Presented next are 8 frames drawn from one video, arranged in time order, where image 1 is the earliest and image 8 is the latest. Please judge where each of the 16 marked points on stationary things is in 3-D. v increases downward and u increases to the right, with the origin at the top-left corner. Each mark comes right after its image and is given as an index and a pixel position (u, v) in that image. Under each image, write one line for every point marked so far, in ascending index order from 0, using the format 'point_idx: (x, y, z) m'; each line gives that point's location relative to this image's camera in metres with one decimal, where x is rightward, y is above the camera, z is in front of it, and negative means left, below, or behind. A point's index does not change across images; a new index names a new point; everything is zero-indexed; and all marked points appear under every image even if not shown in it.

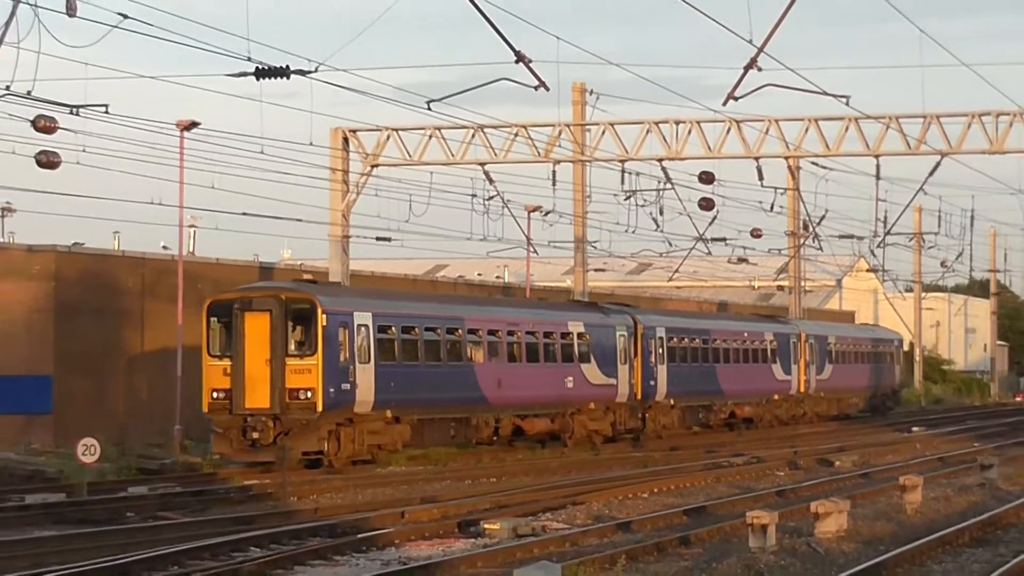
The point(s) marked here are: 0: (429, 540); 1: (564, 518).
0: (-0.9, -2.8, +16.0) m
1: (+0.6, -2.7, +17.1) m
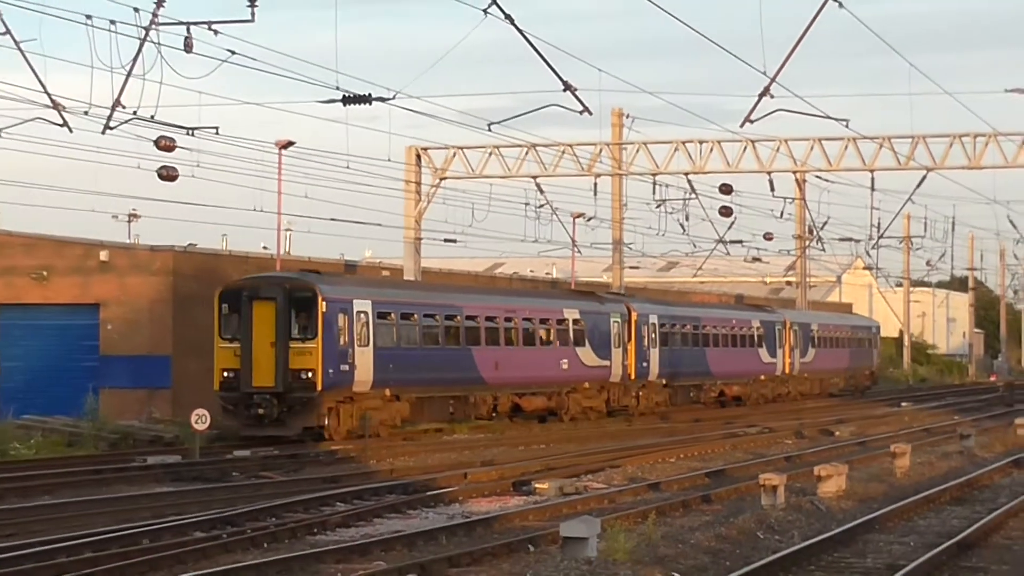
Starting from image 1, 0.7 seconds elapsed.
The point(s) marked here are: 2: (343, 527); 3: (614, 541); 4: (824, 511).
0: (-0.3, -2.8, +18.4) m
1: (+1.3, -2.6, +19.4) m
2: (-2.0, -2.8, +16.1) m
3: (+1.1, -2.6, +14.3) m
4: (+3.5, -2.5, +15.8) m
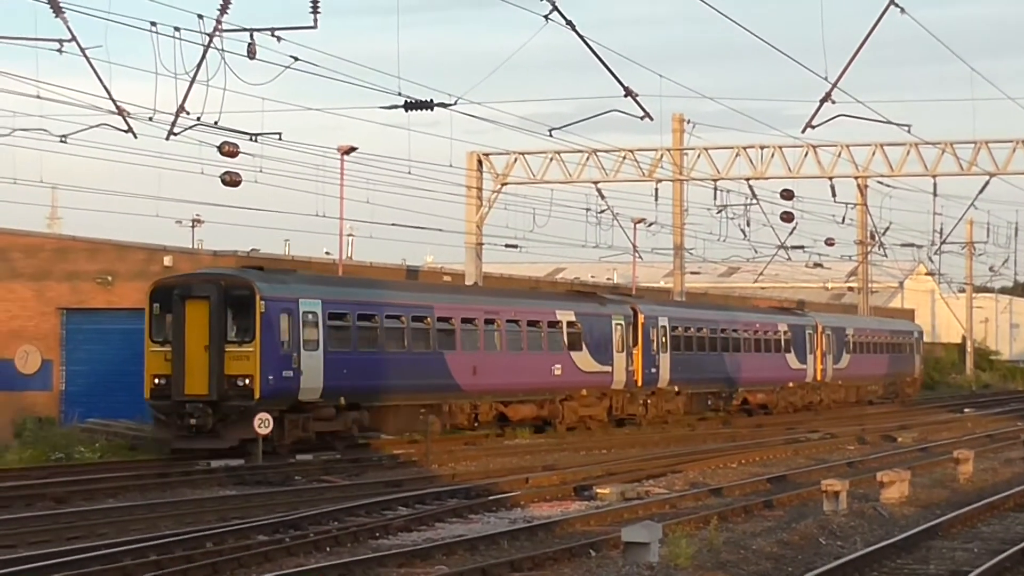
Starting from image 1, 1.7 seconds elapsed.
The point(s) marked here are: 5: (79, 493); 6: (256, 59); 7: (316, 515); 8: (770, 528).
0: (+0.5, -2.8, +18.5) m
1: (+2.1, -2.7, +19.5) m
2: (-1.3, -2.8, +16.3) m
3: (+1.7, -2.7, +14.3) m
4: (+4.2, -2.6, +15.8) m
5: (-5.8, -2.8, +18.5) m
6: (-3.3, +2.9, +17.8) m
7: (-2.3, -2.7, +16.6) m
8: (+2.9, -2.7, +15.7) m
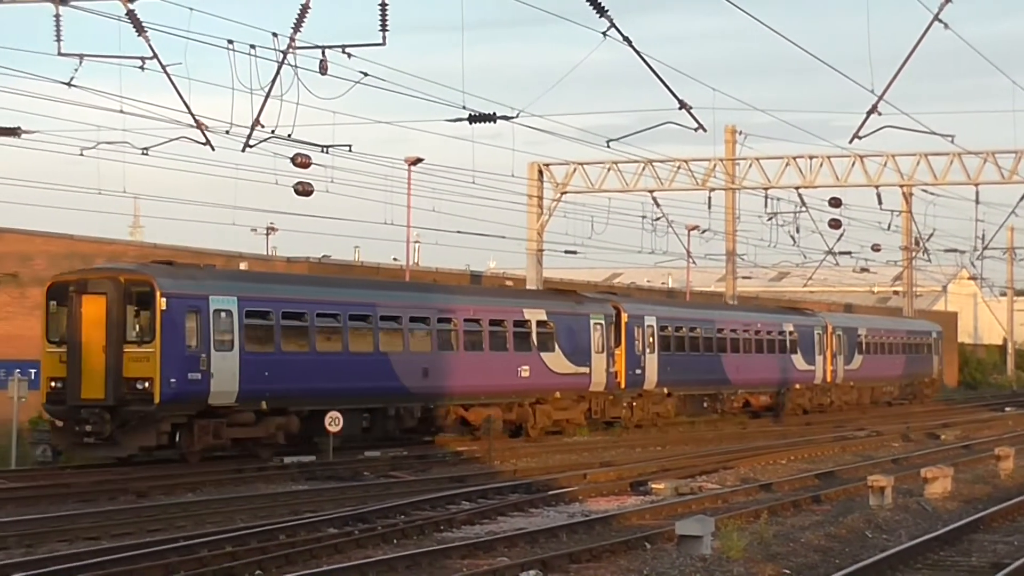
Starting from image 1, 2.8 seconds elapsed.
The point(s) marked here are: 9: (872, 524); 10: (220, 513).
0: (+1.3, -2.9, +19.3) m
1: (+3.0, -2.8, +20.1) m
2: (-0.5, -2.9, +17.1) m
3: (+2.3, -2.7, +15.0) m
4: (+4.9, -2.7, +16.4) m
5: (-4.9, -2.8, +19.5) m
6: (-2.5, +2.9, +18.8) m
7: (-1.6, -2.8, +17.5) m
8: (+3.6, -2.7, +16.4) m
9: (+4.1, -2.7, +16.1) m
10: (-3.7, -2.8, +17.6) m
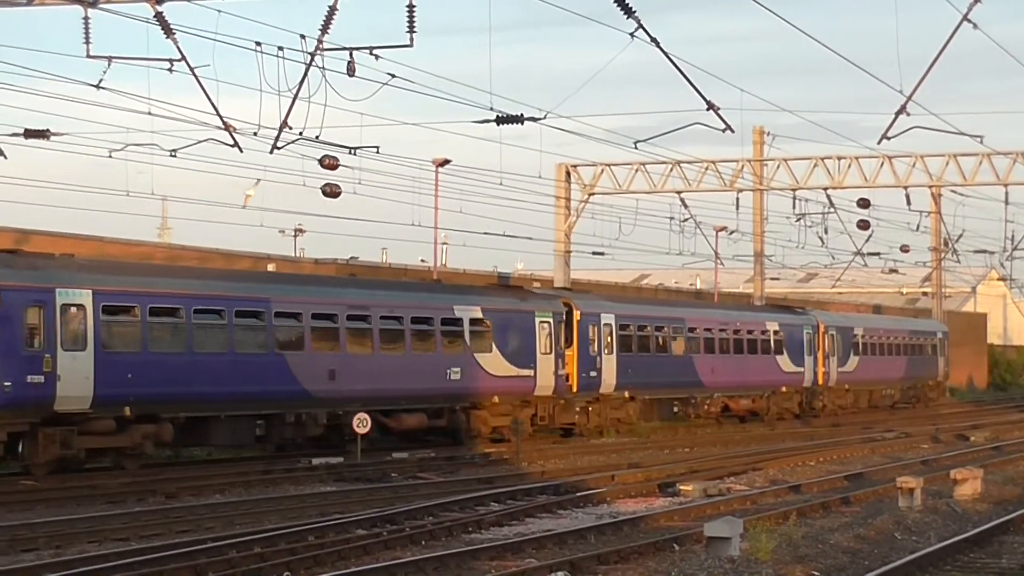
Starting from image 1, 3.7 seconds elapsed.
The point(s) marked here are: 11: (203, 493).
0: (+1.7, -2.9, +19.3) m
1: (+3.4, -2.8, +20.1) m
2: (-0.2, -2.9, +17.2) m
3: (+2.6, -2.7, +15.0) m
4: (+5.2, -2.7, +16.3) m
5: (-4.6, -2.8, +19.7) m
6: (-2.1, +2.8, +18.8) m
7: (-1.2, -2.8, +17.5) m
8: (+3.9, -2.8, +16.4) m
9: (+4.5, -2.7, +16.1) m
10: (-3.3, -2.9, +17.7) m
11: (-4.4, -2.9, +19.7) m
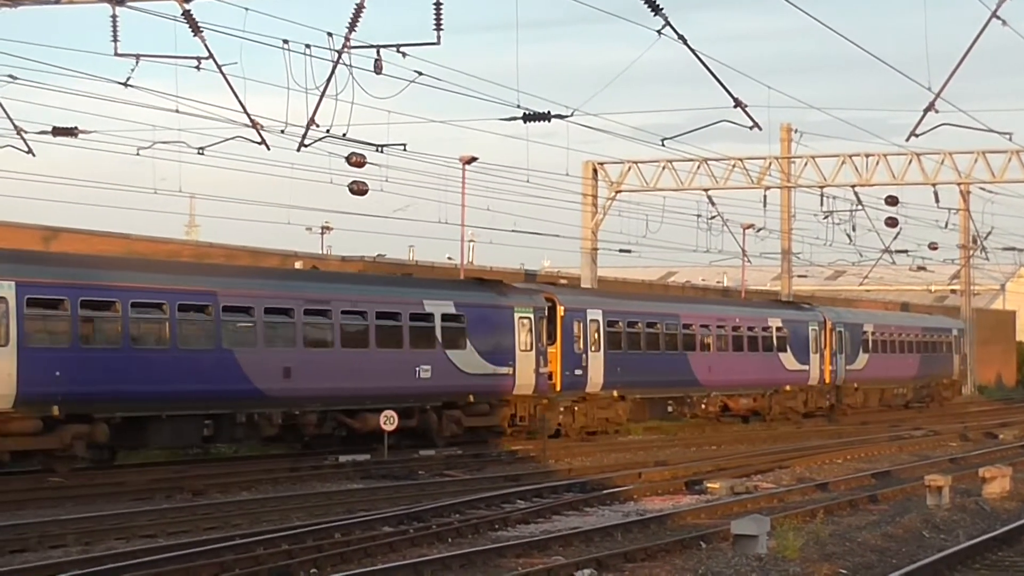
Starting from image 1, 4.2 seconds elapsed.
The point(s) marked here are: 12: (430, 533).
0: (+2.1, -2.9, +19.3) m
1: (+3.8, -2.8, +20.1) m
2: (+0.1, -2.9, +17.2) m
3: (+2.9, -2.7, +15.0) m
4: (+5.6, -2.6, +16.3) m
5: (-4.2, -2.8, +19.8) m
6: (-1.7, +2.9, +18.9) m
7: (-0.9, -2.8, +17.6) m
8: (+4.2, -2.7, +16.3) m
9: (+4.8, -2.7, +16.0) m
10: (-3.0, -2.8, +17.8) m
11: (-4.0, -2.9, +19.8) m
12: (-0.9, -2.7, +15.8) m
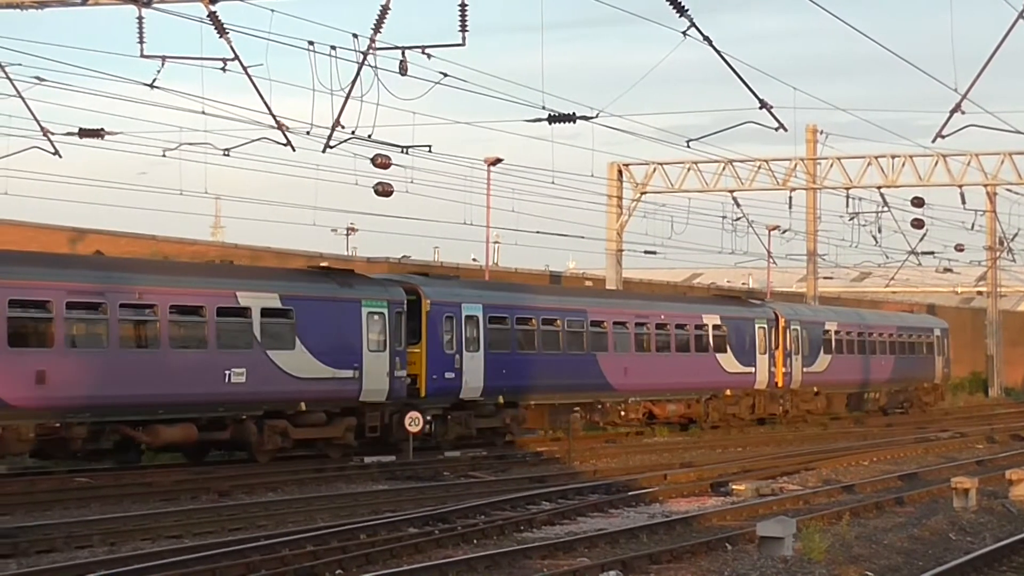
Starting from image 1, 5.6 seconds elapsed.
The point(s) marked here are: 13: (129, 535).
0: (+2.4, -2.9, +19.3) m
1: (+4.1, -2.8, +20.1) m
2: (+0.4, -2.9, +17.3) m
3: (+3.2, -2.7, +15.0) m
4: (+5.8, -2.7, +16.2) m
5: (-3.8, -2.8, +19.9) m
6: (-1.4, +2.9, +19.0) m
7: (-0.6, -2.8, +17.6) m
8: (+4.5, -2.7, +16.3) m
9: (+5.1, -2.7, +16.0) m
10: (-2.7, -2.8, +17.9) m
11: (-3.6, -2.9, +19.9) m
12: (-0.6, -2.8, +15.8) m
13: (-4.3, -2.8, +15.7) m
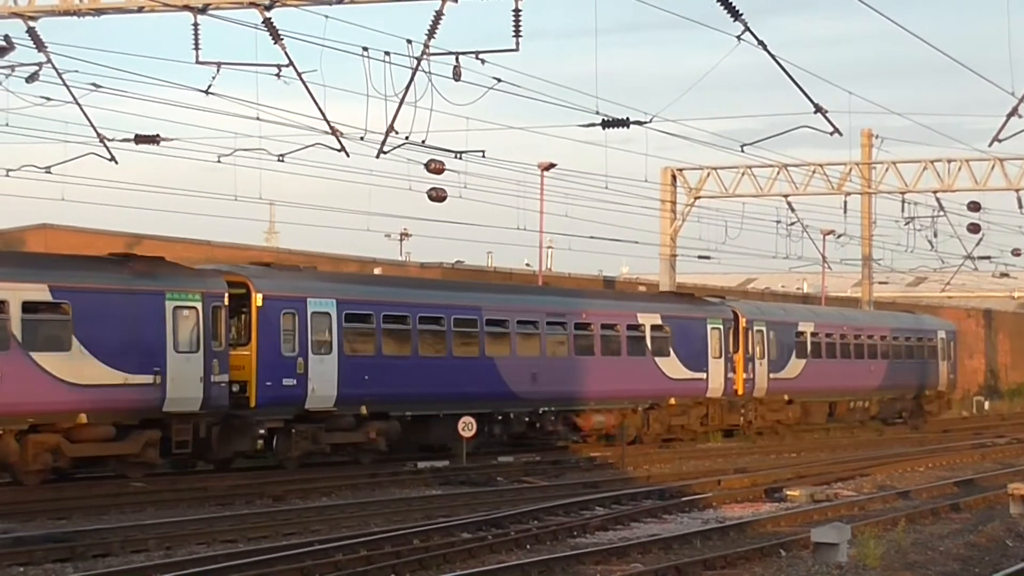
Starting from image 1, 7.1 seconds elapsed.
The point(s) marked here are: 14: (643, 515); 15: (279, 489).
0: (+3.1, -2.9, +19.2) m
1: (+4.9, -2.8, +20.0) m
2: (+1.1, -2.9, +17.3) m
3: (+3.8, -2.8, +14.9) m
4: (+6.5, -2.7, +16.0) m
5: (-3.1, -2.9, +20.1) m
6: (-0.7, +2.8, +19.1) m
7: (+0.1, -2.8, +17.7) m
8: (+5.1, -2.8, +16.2) m
9: (+5.7, -2.8, +15.8) m
10: (-2.0, -2.9, +18.0) m
11: (-2.9, -2.9, +20.1) m
12: (0.0, -2.8, +15.9) m
13: (-3.7, -2.8, +15.9) m
14: (+1.7, -2.9, +18.0) m
15: (-3.3, -2.8, +20.0) m
